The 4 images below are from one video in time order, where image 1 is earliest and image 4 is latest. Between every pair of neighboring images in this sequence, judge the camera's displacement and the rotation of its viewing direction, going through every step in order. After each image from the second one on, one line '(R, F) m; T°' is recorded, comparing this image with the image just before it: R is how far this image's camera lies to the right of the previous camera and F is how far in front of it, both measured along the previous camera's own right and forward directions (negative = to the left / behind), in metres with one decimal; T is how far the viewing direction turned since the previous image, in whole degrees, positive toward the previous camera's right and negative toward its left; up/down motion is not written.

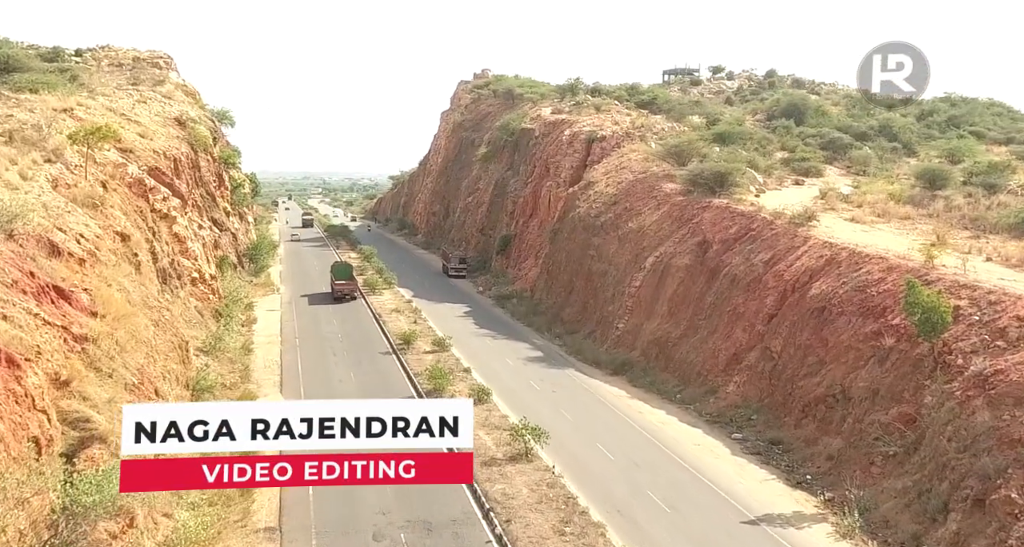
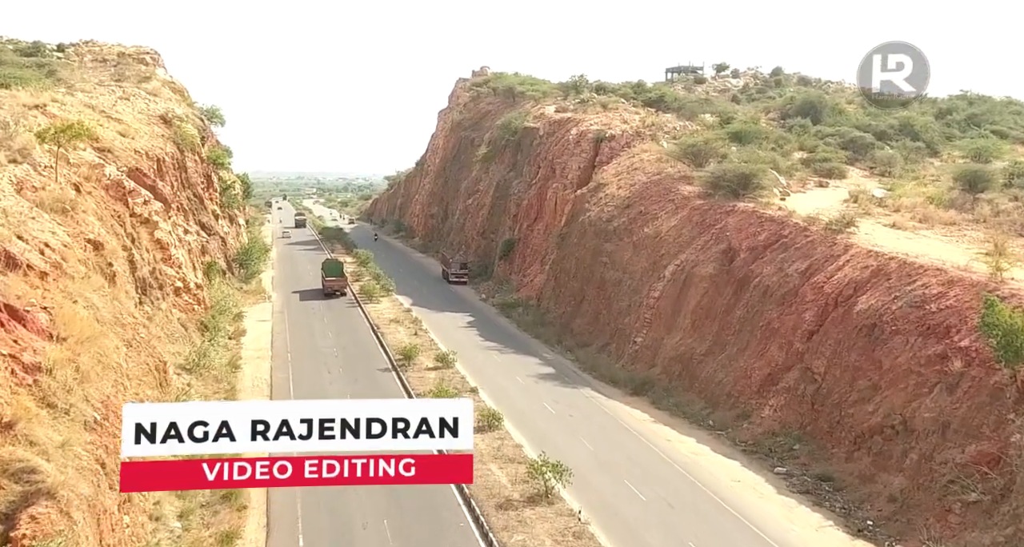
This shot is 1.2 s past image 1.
(-0.5, +2.3) m; 0°
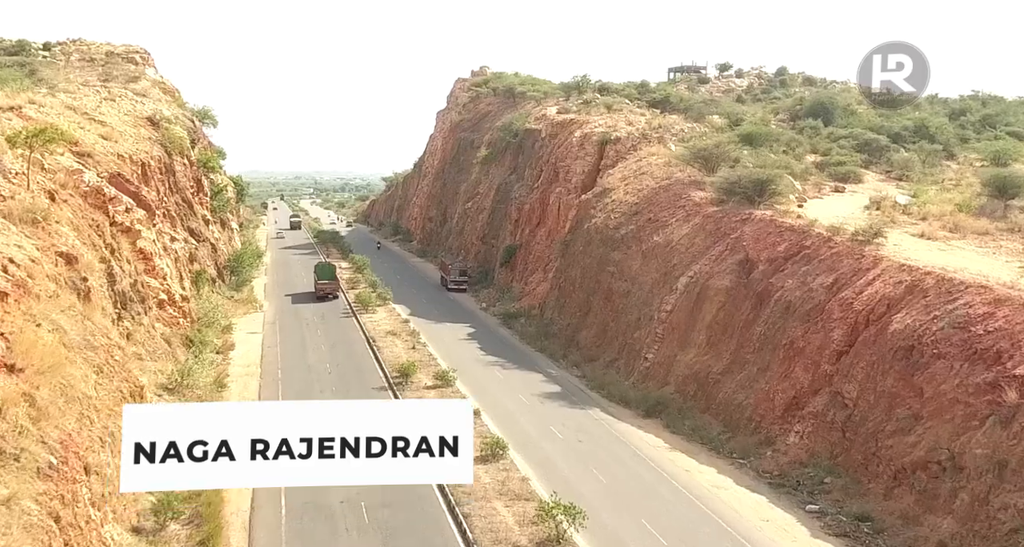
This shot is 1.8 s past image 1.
(-0.2, +1.7) m; 0°
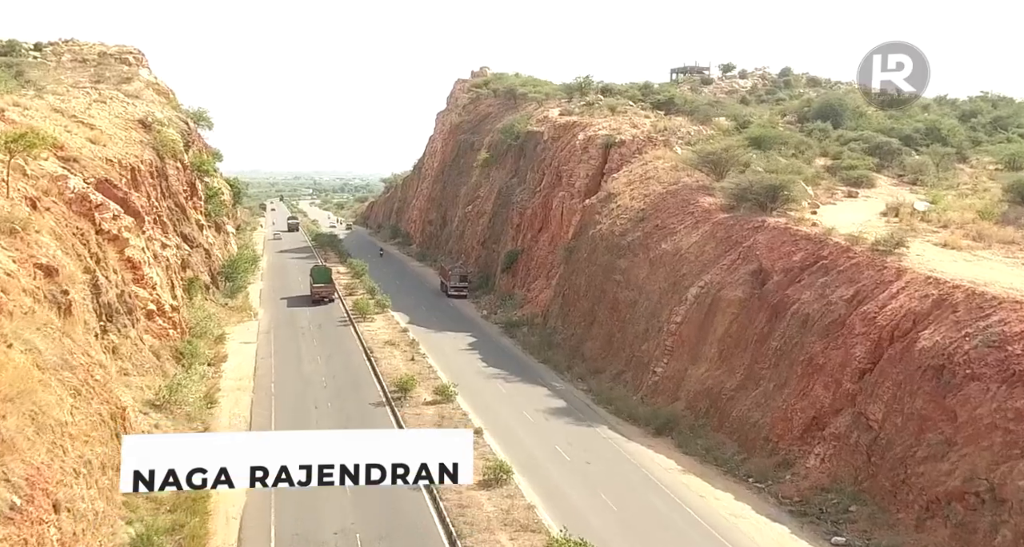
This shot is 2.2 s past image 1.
(-0.1, +1.1) m; 0°
